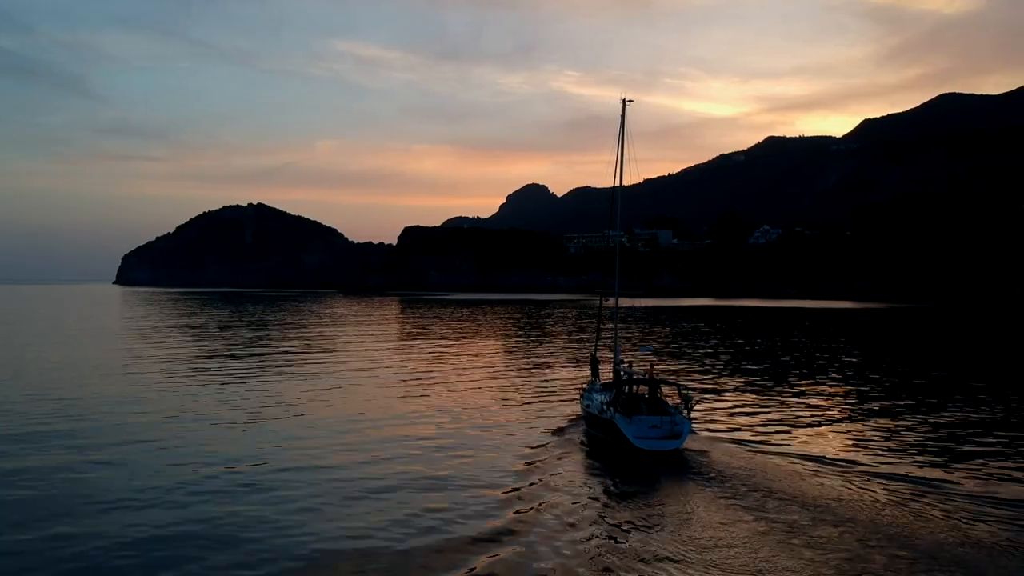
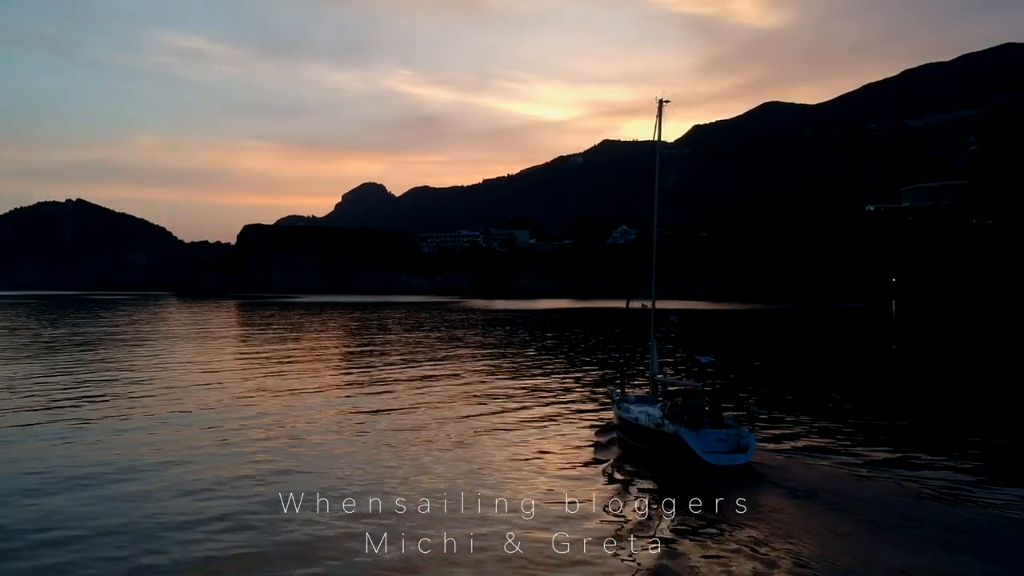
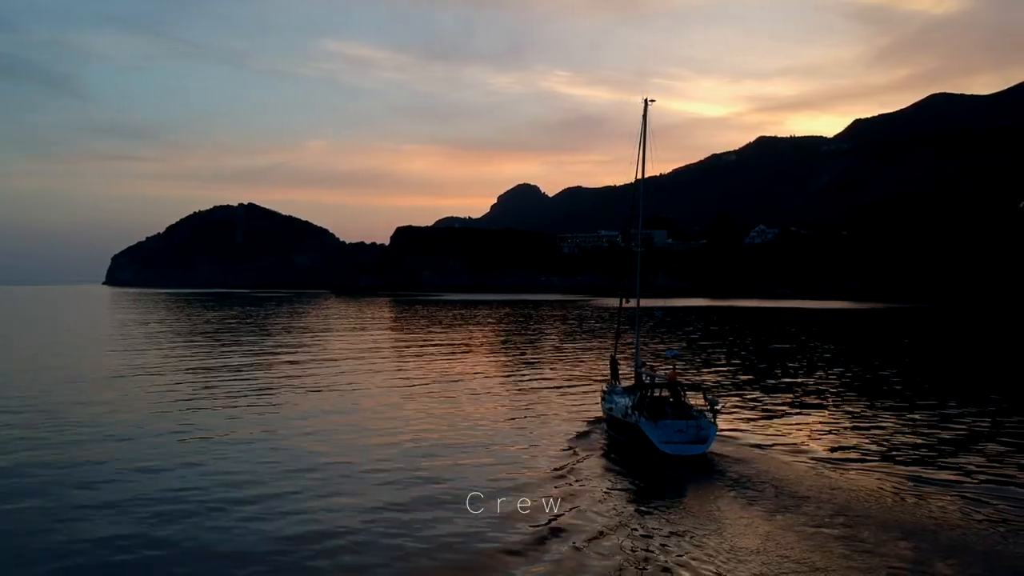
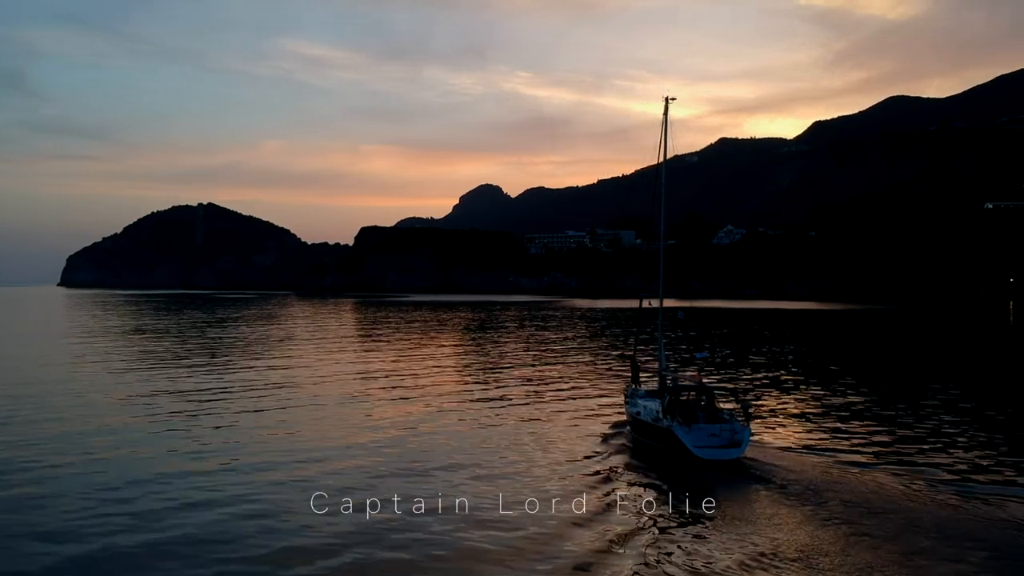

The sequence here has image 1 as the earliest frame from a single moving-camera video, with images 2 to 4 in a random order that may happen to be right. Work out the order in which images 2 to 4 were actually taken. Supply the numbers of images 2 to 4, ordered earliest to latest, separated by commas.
3, 4, 2
